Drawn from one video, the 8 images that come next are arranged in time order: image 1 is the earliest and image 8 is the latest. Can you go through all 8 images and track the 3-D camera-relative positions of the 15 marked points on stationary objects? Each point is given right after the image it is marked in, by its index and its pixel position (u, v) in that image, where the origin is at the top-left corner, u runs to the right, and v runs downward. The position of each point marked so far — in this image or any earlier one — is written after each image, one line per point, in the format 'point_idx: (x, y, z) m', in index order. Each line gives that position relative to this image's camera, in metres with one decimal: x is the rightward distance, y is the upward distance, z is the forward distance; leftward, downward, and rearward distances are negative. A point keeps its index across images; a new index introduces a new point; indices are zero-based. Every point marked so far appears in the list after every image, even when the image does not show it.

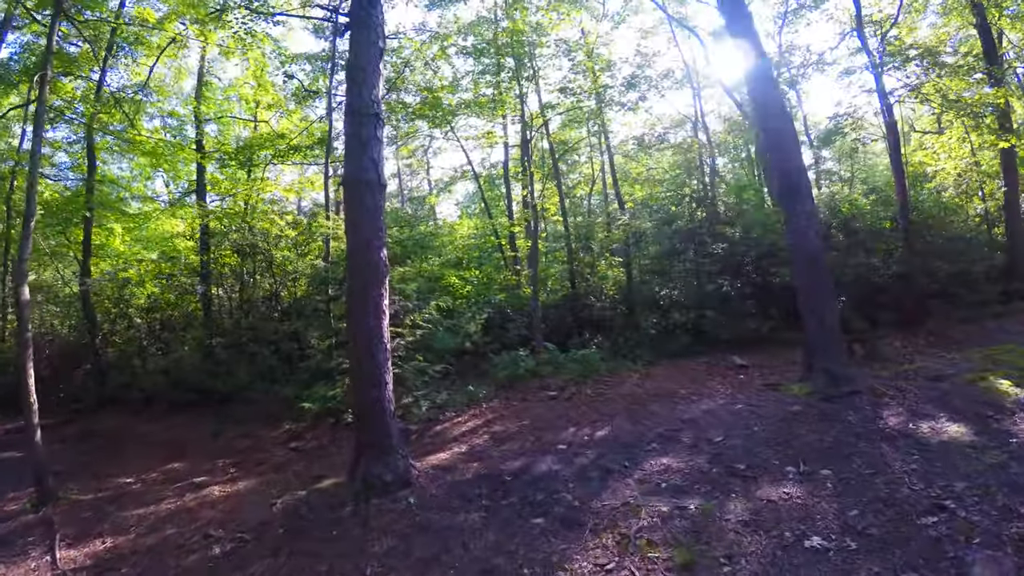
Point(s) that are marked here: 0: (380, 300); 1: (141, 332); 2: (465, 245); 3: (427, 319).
0: (-1.0, -0.1, +6.9) m
1: (-5.7, -0.6, +15.5) m
2: (-0.9, +0.8, +18.4) m
3: (-1.0, -0.4, +11.6) m
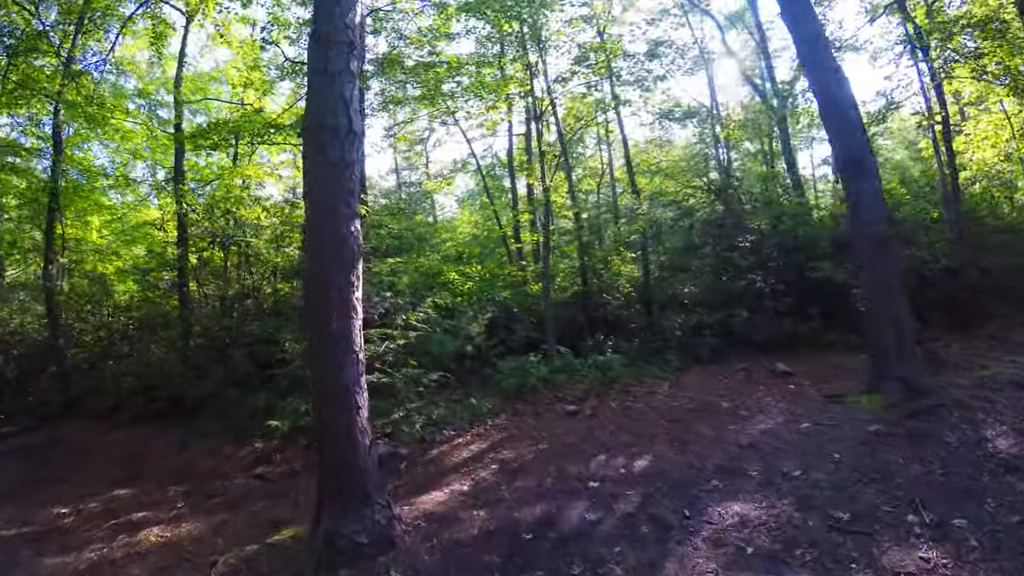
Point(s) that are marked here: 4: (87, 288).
0: (-0.9, 0.0, +5.2) m
1: (-5.6, -0.6, +13.8) m
2: (-0.8, +0.8, +16.7) m
3: (-0.9, -0.3, +9.9) m
4: (-6.3, -0.1, +14.2) m
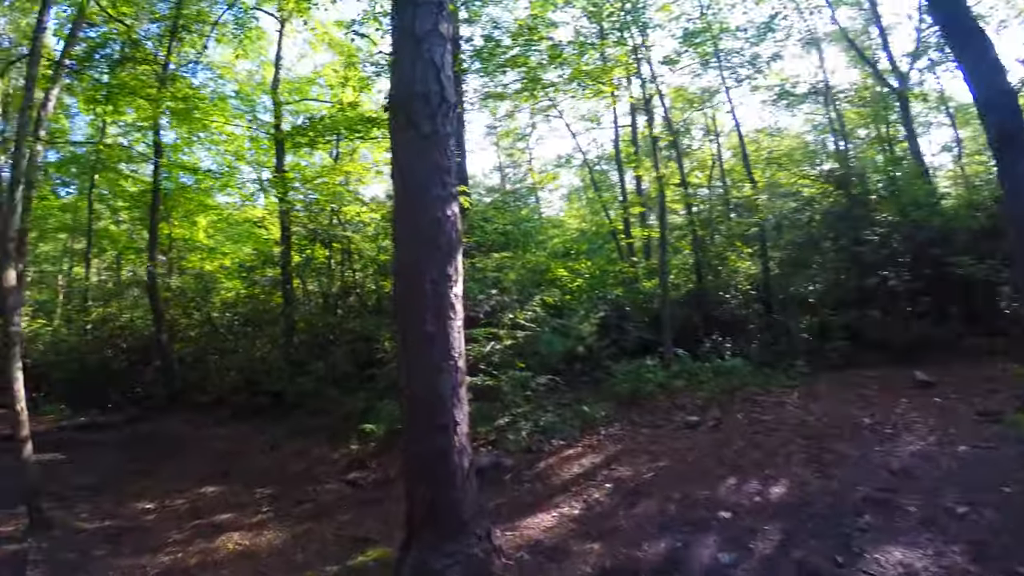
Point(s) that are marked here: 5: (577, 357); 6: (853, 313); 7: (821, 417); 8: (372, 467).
0: (-0.3, 0.0, +4.6) m
1: (-4.1, -0.5, +13.6) m
2: (+1.0, +0.9, +16.1) m
3: (+0.2, -0.3, +9.3) m
4: (-4.7, -0.1, +14.2) m
5: (+0.7, -0.7, +9.9) m
6: (+4.2, -0.3, +11.8) m
7: (+2.4, -1.0, +7.6) m
8: (-1.2, -1.5, +8.0) m
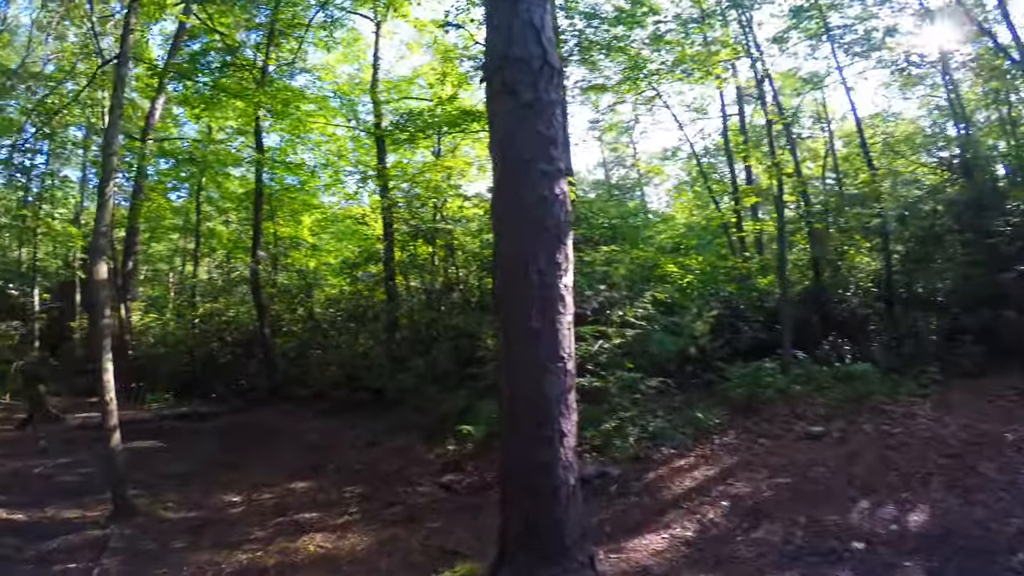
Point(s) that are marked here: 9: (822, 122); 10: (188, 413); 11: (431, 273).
0: (+0.2, 0.0, +4.2) m
1: (-2.7, -0.5, +13.6) m
2: (+2.7, +0.9, +15.4) m
3: (+1.1, -0.3, +8.8) m
4: (-3.2, 0.0, +14.2) m
5: (+1.7, -0.7, +9.4) m
6: (+5.4, -0.3, +10.9) m
7: (+3.2, -1.0, +6.8) m
8: (-0.3, -1.5, +7.7) m
9: (+6.4, +3.4, +19.6) m
10: (-4.3, -1.7, +12.7) m
11: (-1.0, +0.2, +12.4) m
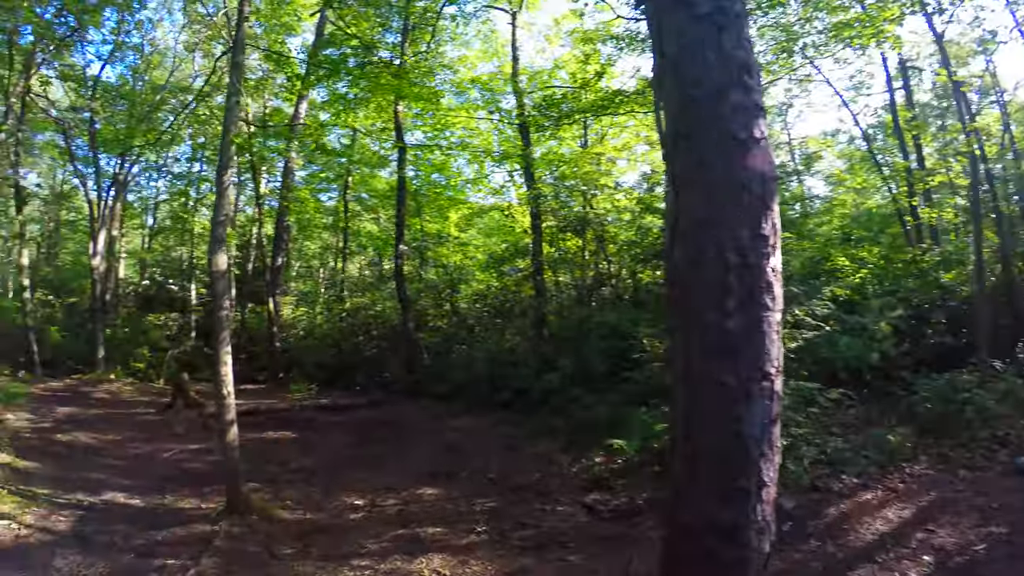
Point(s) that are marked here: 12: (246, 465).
0: (+0.7, 0.0, +3.4) m
1: (-0.7, -0.4, +13.1) m
2: (+4.9, +0.8, +14.2) m
3: (+2.4, -0.3, +7.8) m
4: (-1.1, +0.1, +13.8) m
5: (+3.0, -0.7, +8.3) m
6: (+6.9, -0.4, +9.2) m
7: (+4.1, -1.1, +5.6) m
8: (+0.7, -1.4, +6.9) m
9: (+9.3, +3.2, +17.7) m
10: (-2.4, -1.5, +12.5) m
11: (+0.8, +0.3, +11.7) m
12: (-2.3, -1.5, +8.0) m
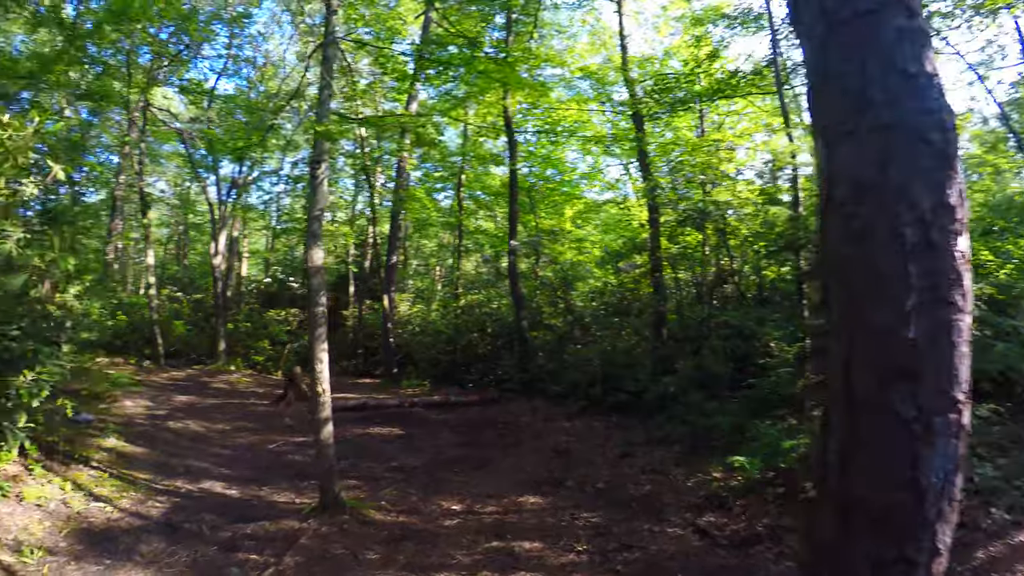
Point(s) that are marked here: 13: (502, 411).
0: (+1.1, +0.1, +2.9) m
1: (+0.9, -0.3, +12.7) m
2: (+6.5, +0.8, +13.0) m
3: (+3.2, -0.3, +7.0) m
4: (+0.5, +0.2, +13.4) m
5: (+3.9, -0.7, +7.4) m
6: (+7.9, -0.5, +7.9) m
7: (+4.6, -1.1, +4.6) m
8: (+1.4, -1.4, +6.3) m
9: (+11.4, +3.1, +15.9) m
10: (-1.0, -1.5, +12.3) m
11: (+2.1, +0.3, +11.0) m
12: (-1.4, -1.4, +7.8) m
13: (-0.1, -1.5, +11.3) m
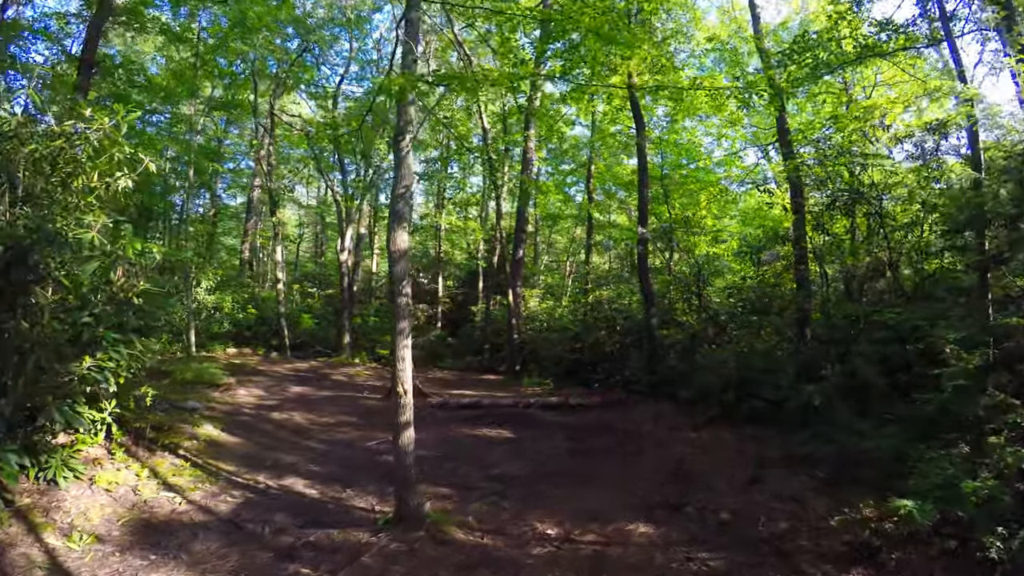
0: (+1.2, +0.1, +1.9) m
1: (+2.4, -0.3, +11.6) m
2: (+8.1, +0.8, +11.1) m
3: (+3.9, -0.2, +5.7) m
4: (+2.1, +0.2, +12.4) m
5: (+4.7, -0.7, +6.0) m
6: (+8.7, -0.5, +5.9) m
7: (+5.0, -1.1, +3.1) m
8: (+2.1, -1.3, +5.3) m
9: (+13.3, +3.0, +13.4) m
10: (+0.5, -1.4, +11.5) m
11: (+3.4, +0.3, +9.8) m
12: (-0.5, -1.3, +7.1) m
13: (+1.2, -1.4, +10.4) m
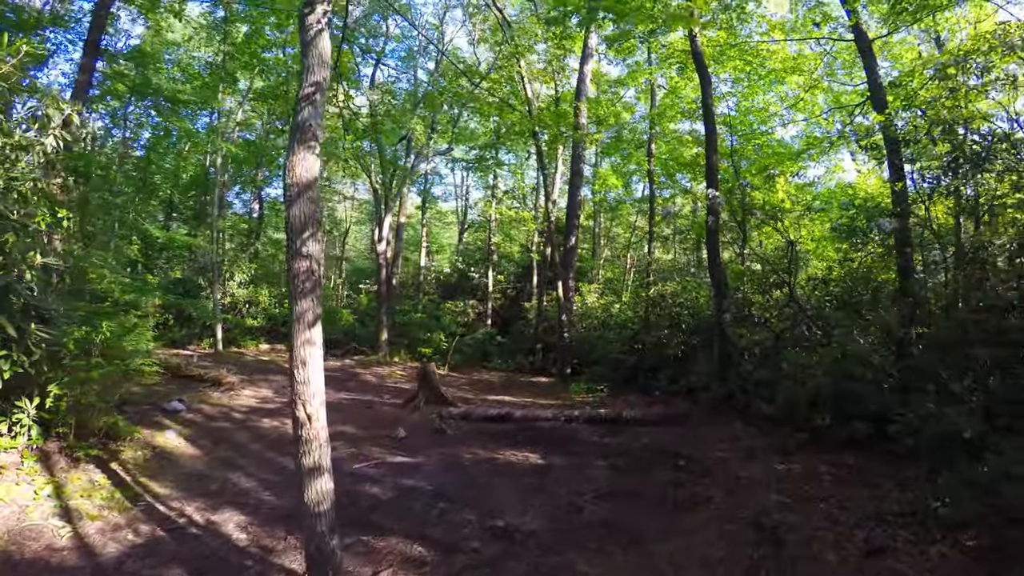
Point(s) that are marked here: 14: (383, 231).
0: (+1.0, +0.2, 0.0) m
1: (+2.8, -0.2, +9.6) m
2: (+8.5, +0.9, +8.8) m
3: (+3.9, -0.1, +3.6) m
4: (+2.6, +0.4, +10.4) m
5: (+4.7, -0.6, +3.9) m
6: (+8.7, -0.4, +3.5) m
7: (+4.8, -1.0, +1.0) m
8: (+2.0, -1.2, +3.3) m
9: (+13.8, +3.0, +10.6) m
10: (+0.9, -1.3, +9.7) m
11: (+3.7, +0.4, +7.8) m
12: (-0.4, -1.2, +5.3) m
13: (+1.5, -1.3, +8.5) m
14: (-2.6, +1.1, +19.0) m
